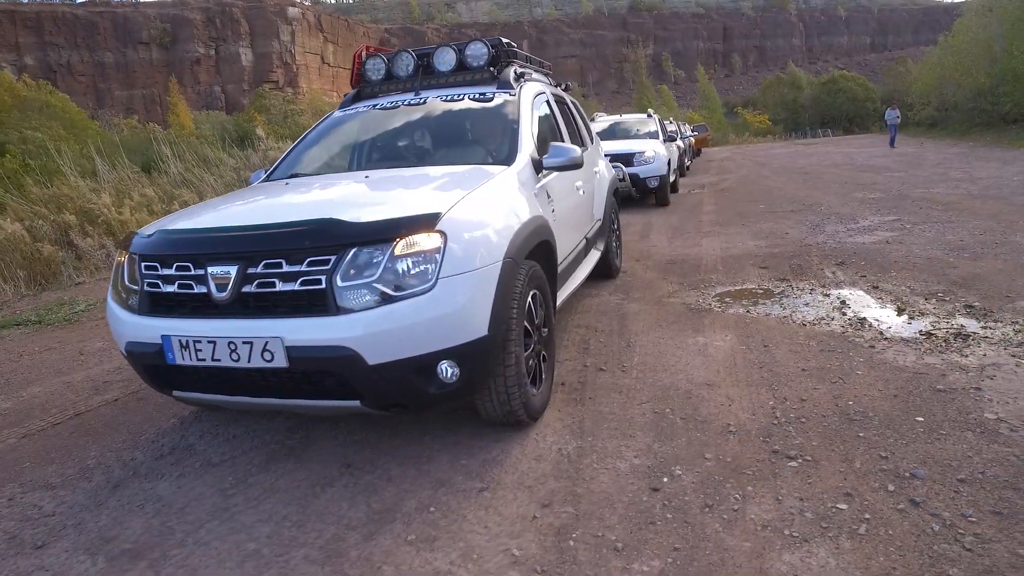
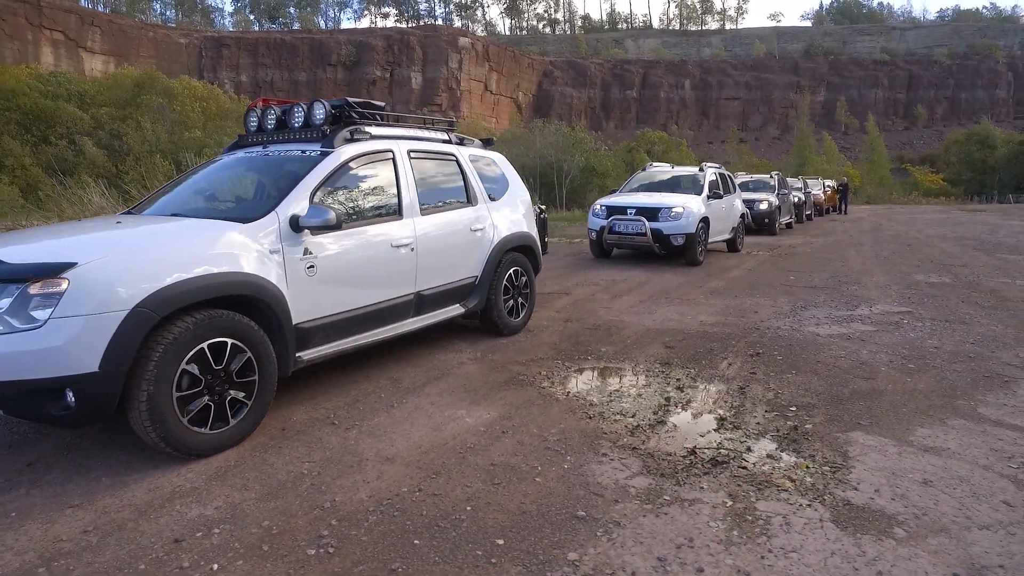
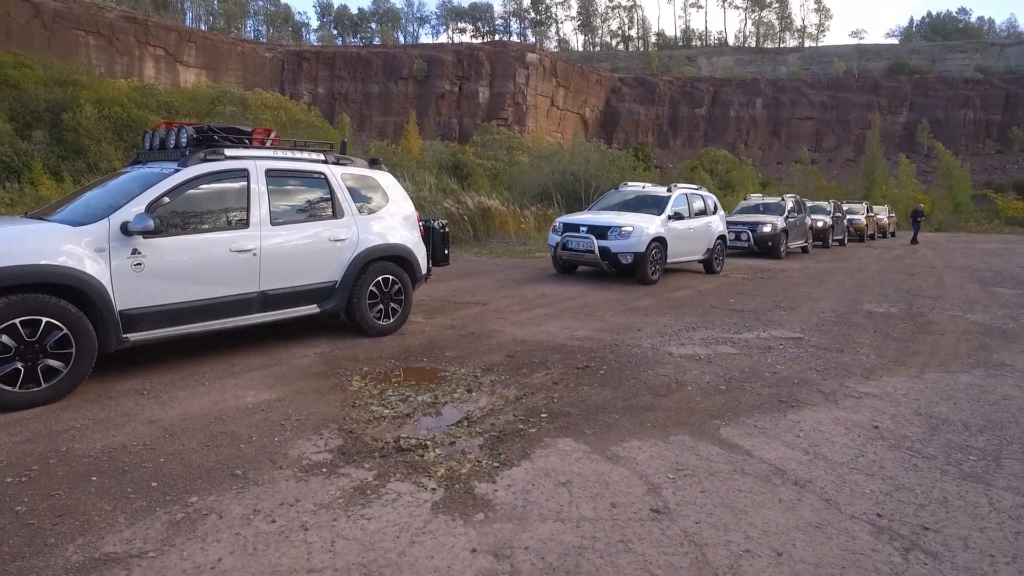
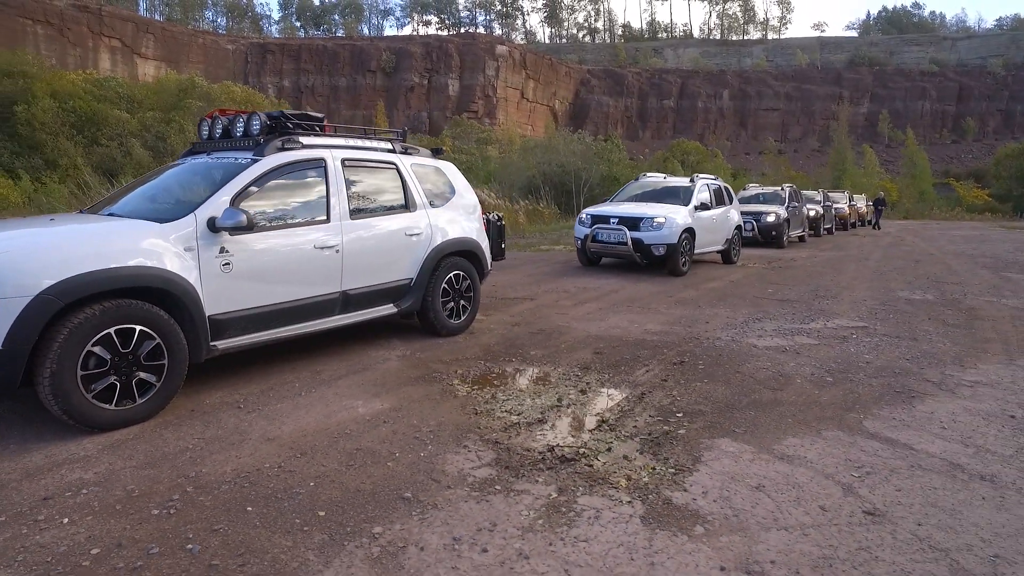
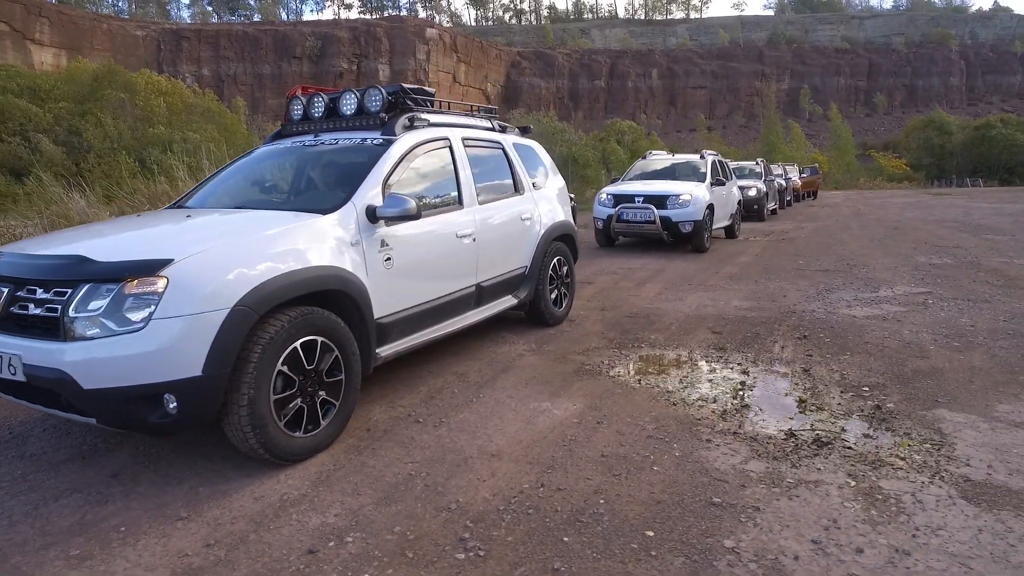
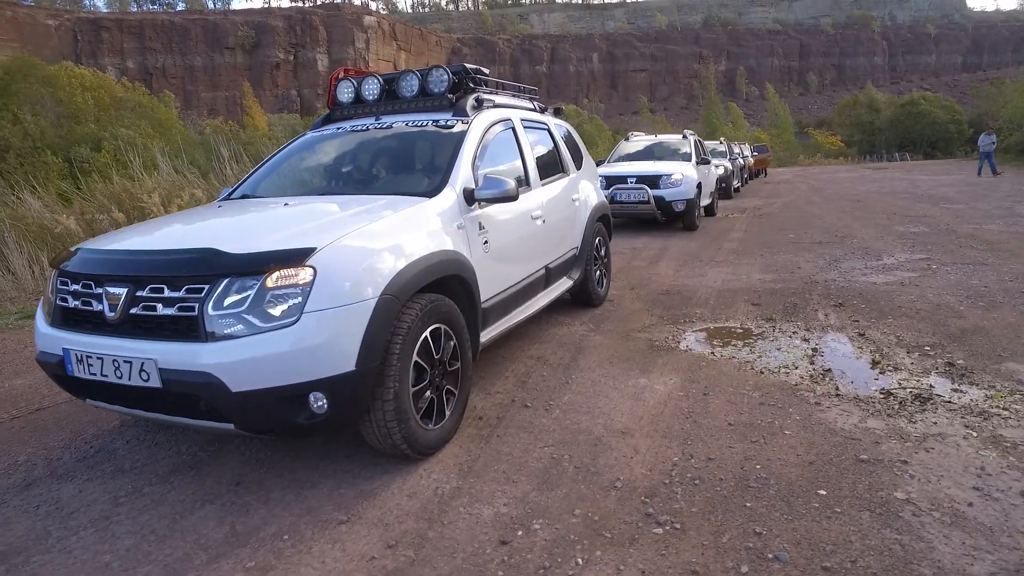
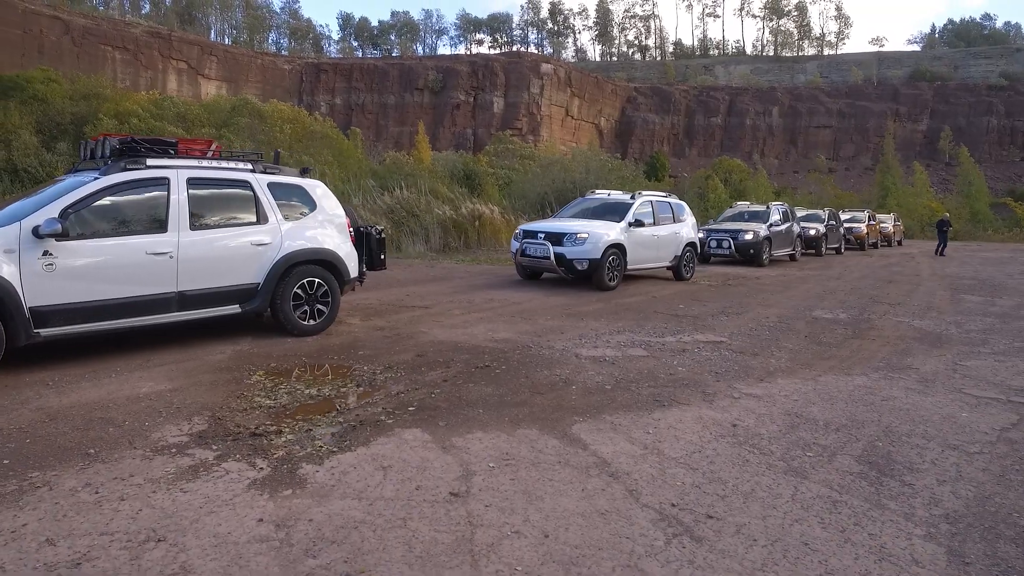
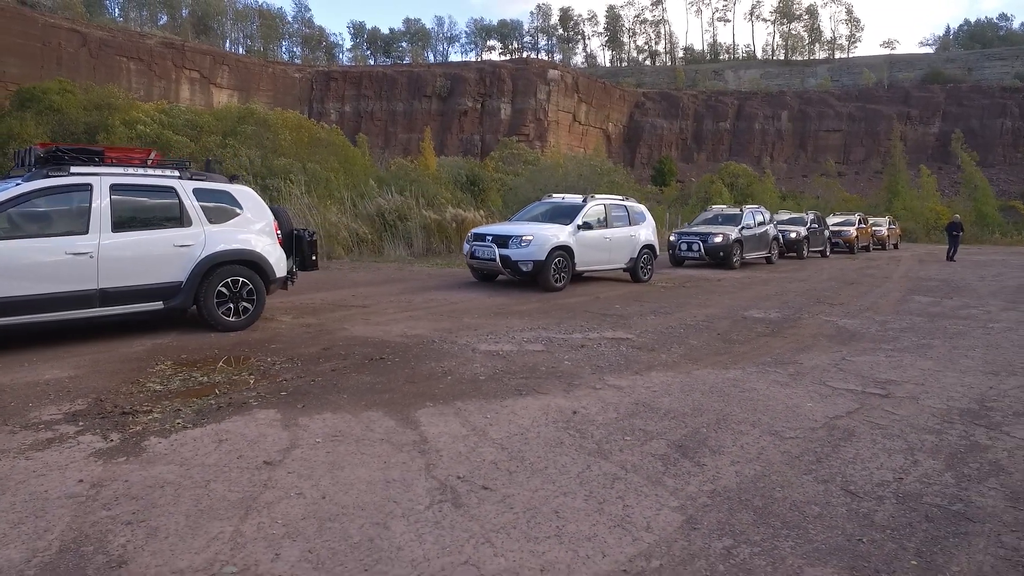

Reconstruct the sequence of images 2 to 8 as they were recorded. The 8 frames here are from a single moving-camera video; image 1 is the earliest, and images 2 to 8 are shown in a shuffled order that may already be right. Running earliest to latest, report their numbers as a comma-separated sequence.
6, 5, 2, 4, 3, 7, 8
